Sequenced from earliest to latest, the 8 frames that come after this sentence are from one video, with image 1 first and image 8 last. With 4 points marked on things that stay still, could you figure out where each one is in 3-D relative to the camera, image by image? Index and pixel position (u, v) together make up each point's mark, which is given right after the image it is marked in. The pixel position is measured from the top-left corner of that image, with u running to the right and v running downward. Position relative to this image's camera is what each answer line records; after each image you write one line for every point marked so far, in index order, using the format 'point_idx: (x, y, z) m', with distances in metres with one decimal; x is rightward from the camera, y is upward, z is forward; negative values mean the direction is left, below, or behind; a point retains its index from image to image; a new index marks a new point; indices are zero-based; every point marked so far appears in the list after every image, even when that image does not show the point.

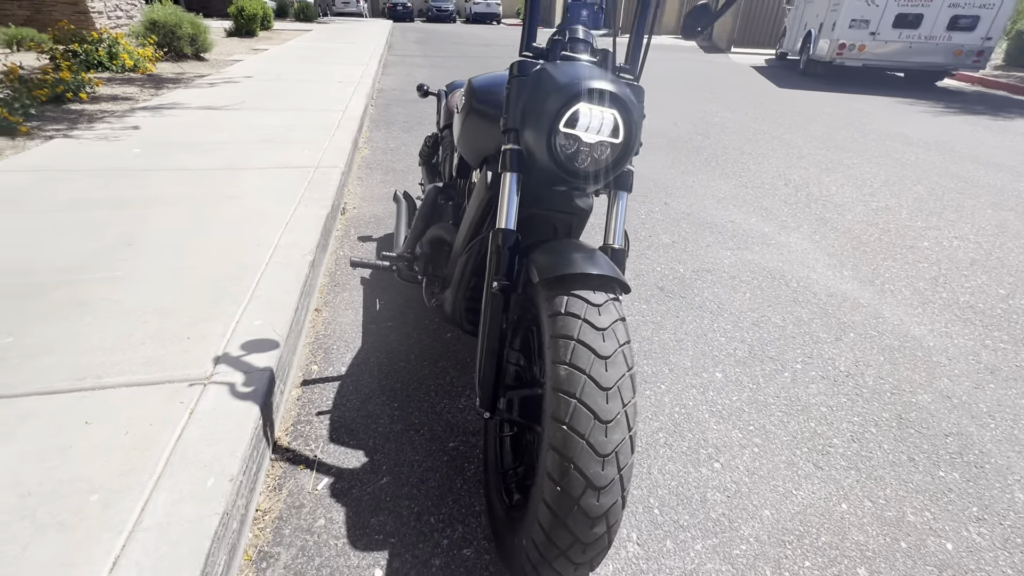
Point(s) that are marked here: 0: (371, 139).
0: (-2.1, +2.3, +7.2) m
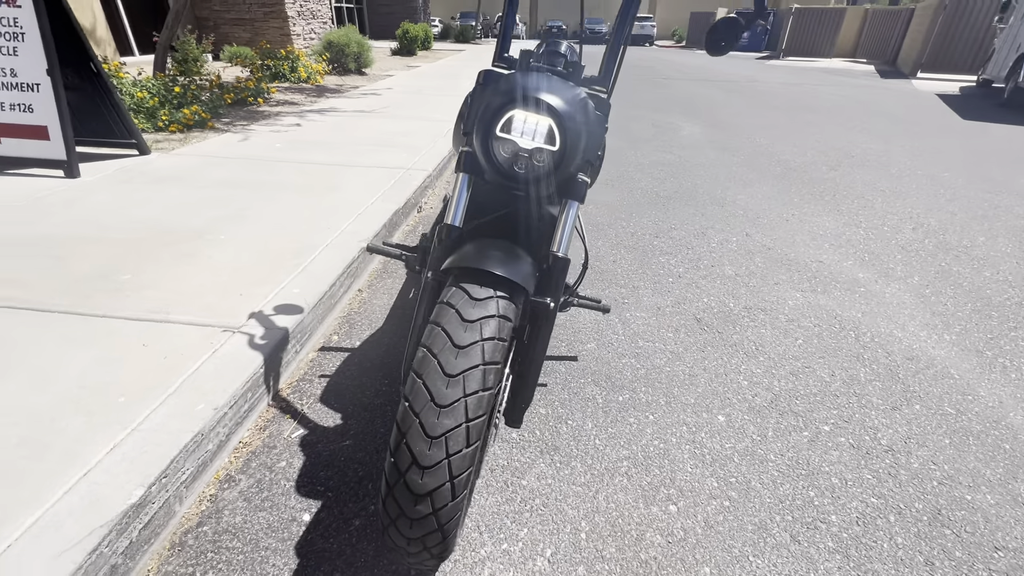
0: (-0.6, +2.3, +7.7) m
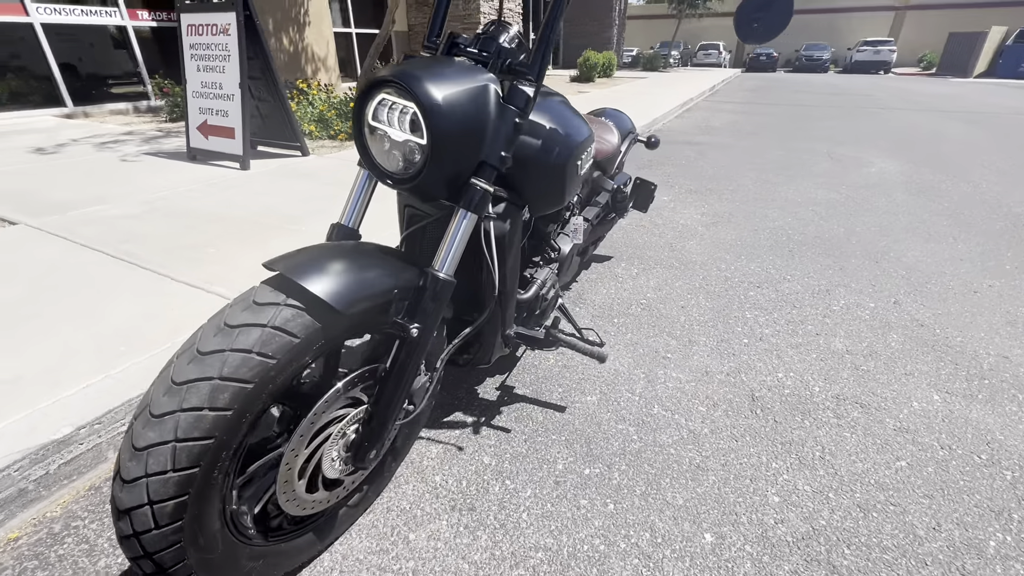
0: (+1.4, +1.9, +7.3) m
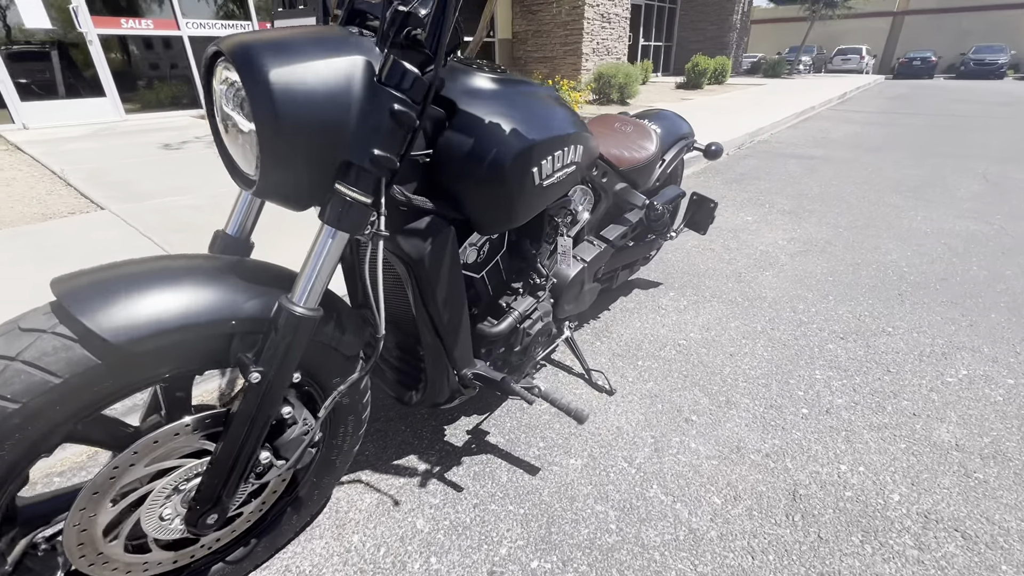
0: (+2.4, +1.5, +6.6) m
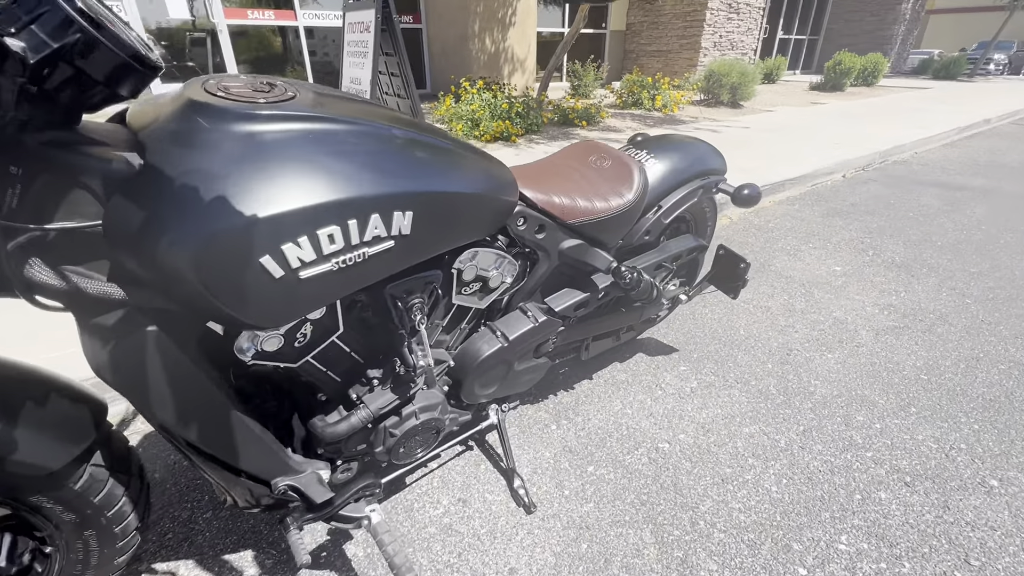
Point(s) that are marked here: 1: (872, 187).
0: (+2.9, +0.9, +5.4) m
1: (+4.9, +1.4, +6.3) m
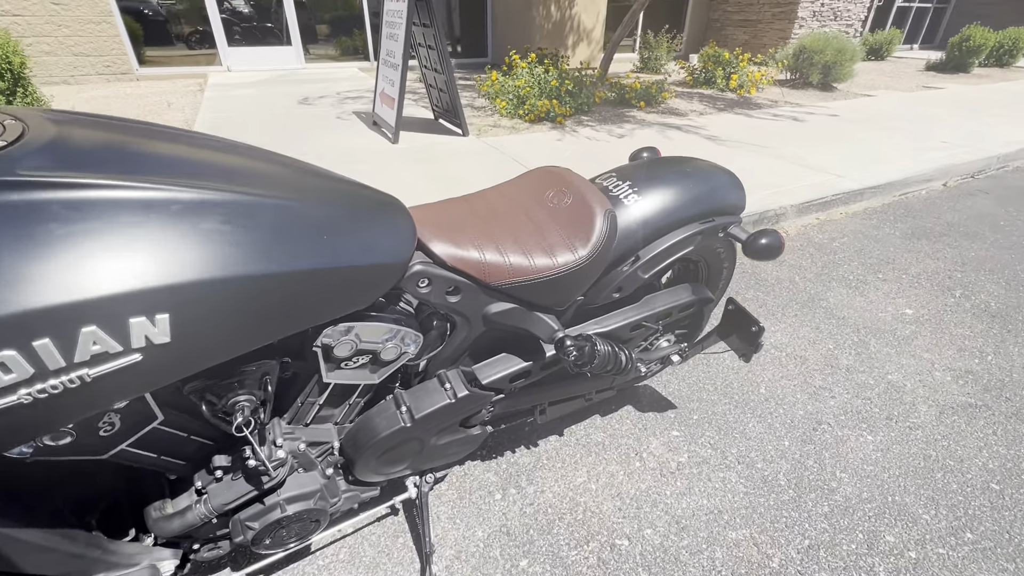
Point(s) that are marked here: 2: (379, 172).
0: (+3.2, +0.6, +4.6) m
1: (+5.2, +1.0, +5.3) m
2: (-1.4, +1.3, +5.1) m
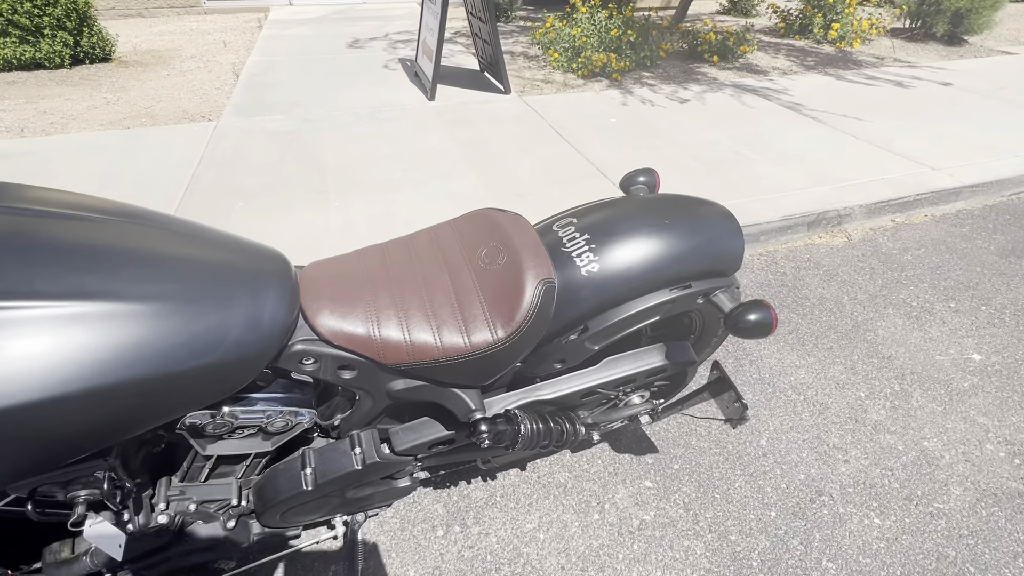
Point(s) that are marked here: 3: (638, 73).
0: (+3.3, +0.5, +3.9) m
1: (+5.5, +0.7, +4.3) m
2: (-1.1, +1.6, +4.9) m
3: (+1.9, +3.2, +6.9) m
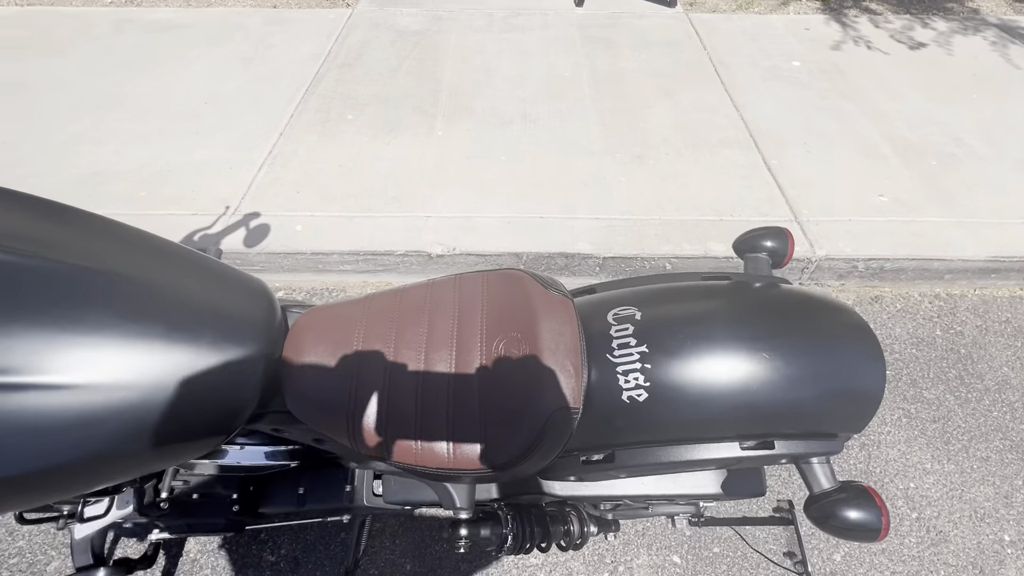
0: (+4.0, -0.1, +2.7) m
1: (+6.1, -0.4, +2.5) m
2: (+0.3, +2.2, +4.3) m
3: (+3.9, +3.3, +5.2) m
